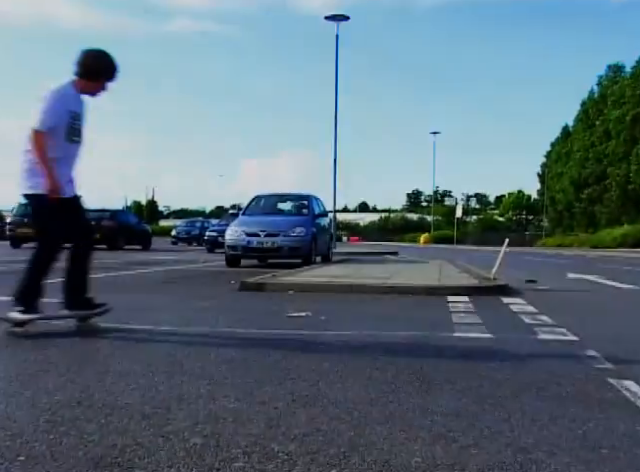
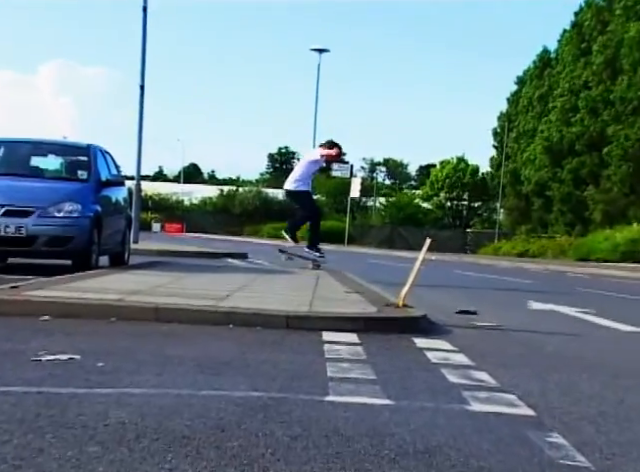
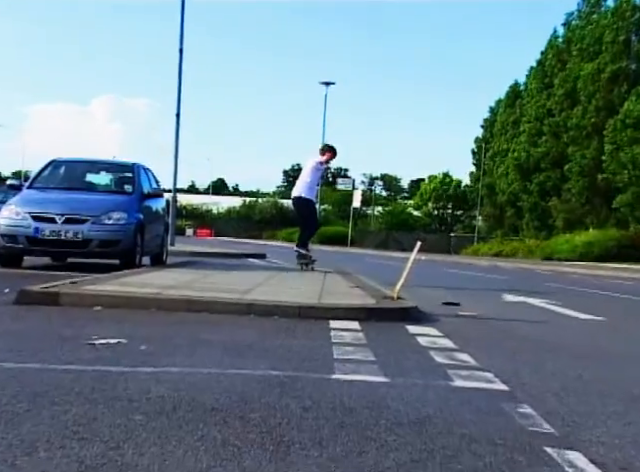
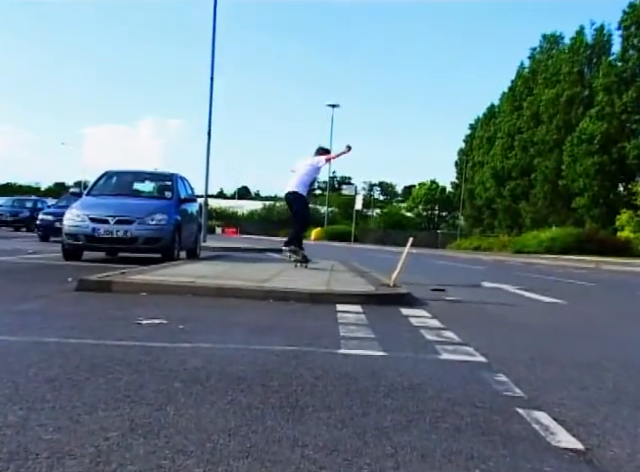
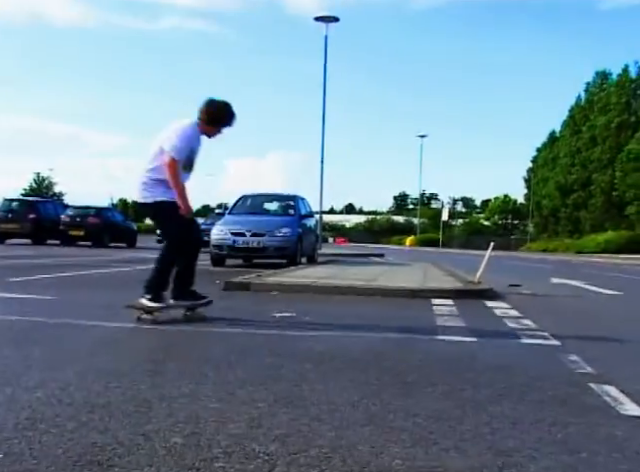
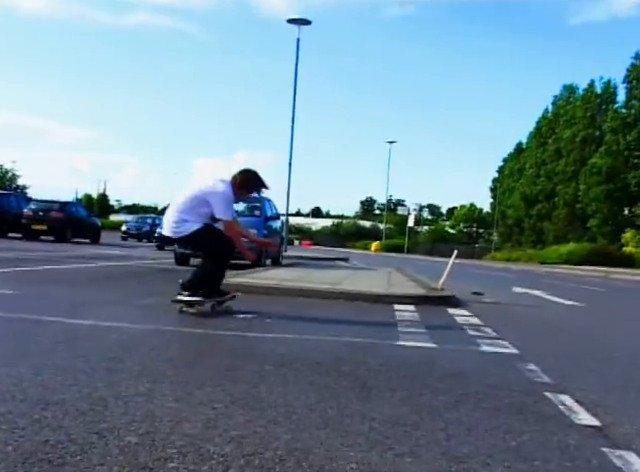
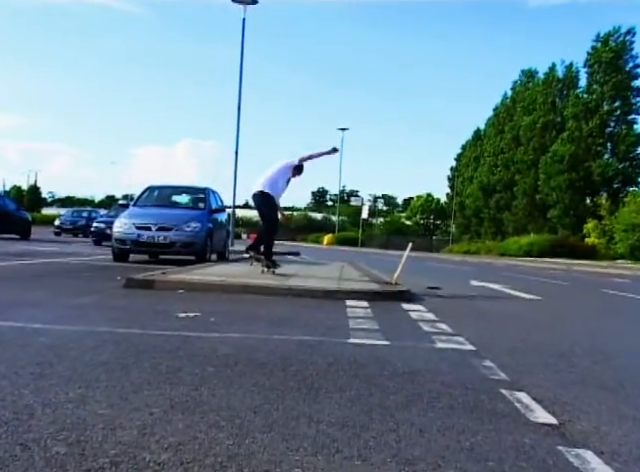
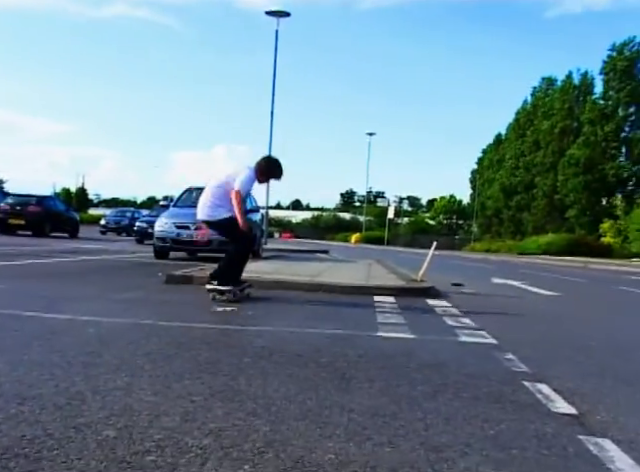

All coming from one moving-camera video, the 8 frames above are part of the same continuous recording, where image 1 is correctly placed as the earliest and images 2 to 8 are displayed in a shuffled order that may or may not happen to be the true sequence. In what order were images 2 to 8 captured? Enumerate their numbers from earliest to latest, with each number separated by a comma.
5, 6, 8, 7, 4, 3, 2
